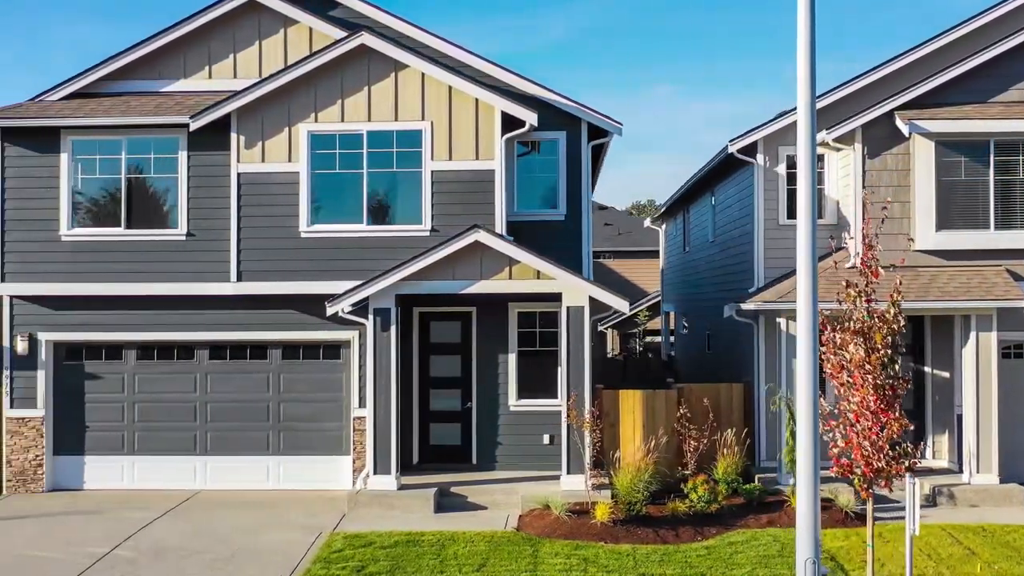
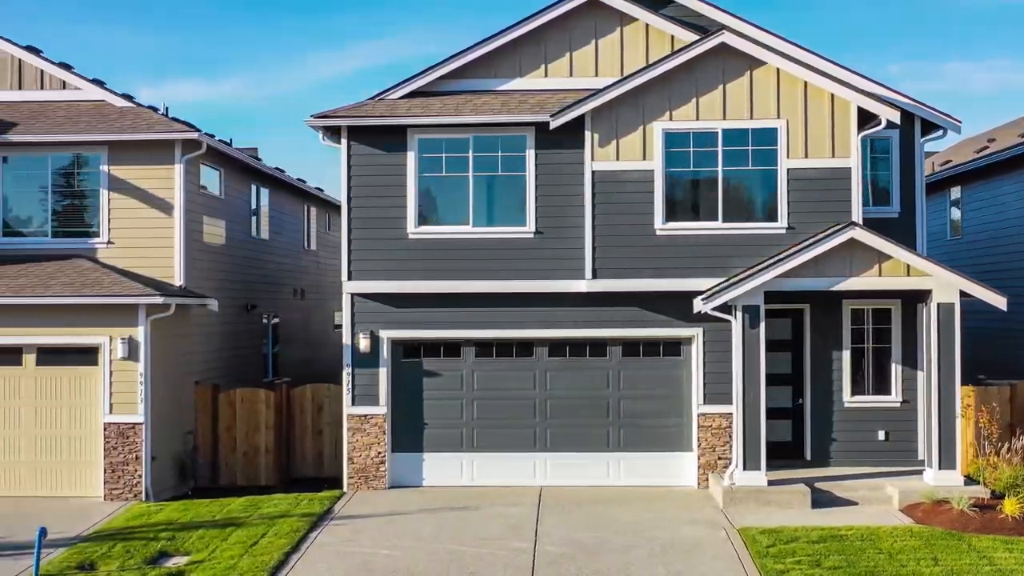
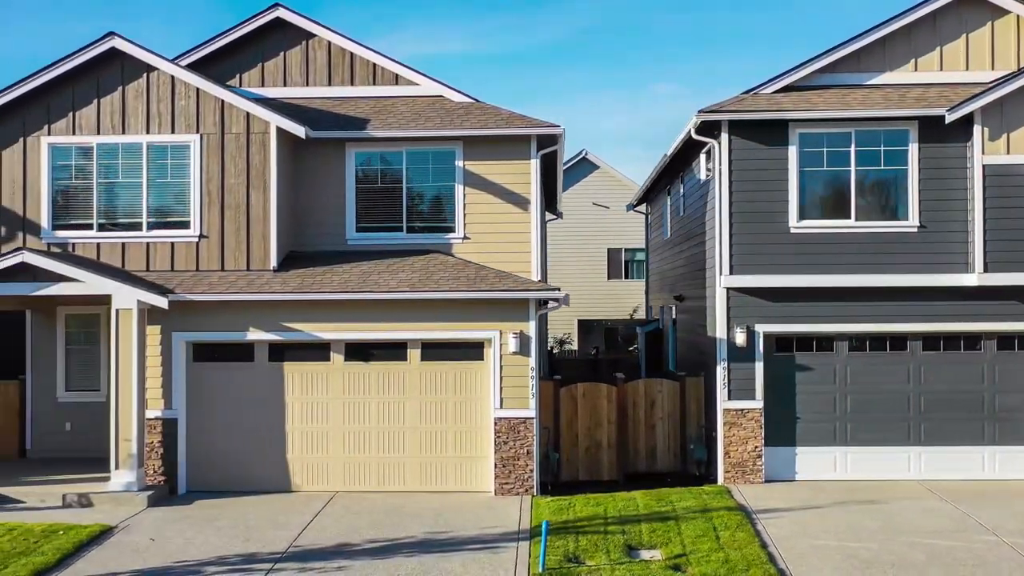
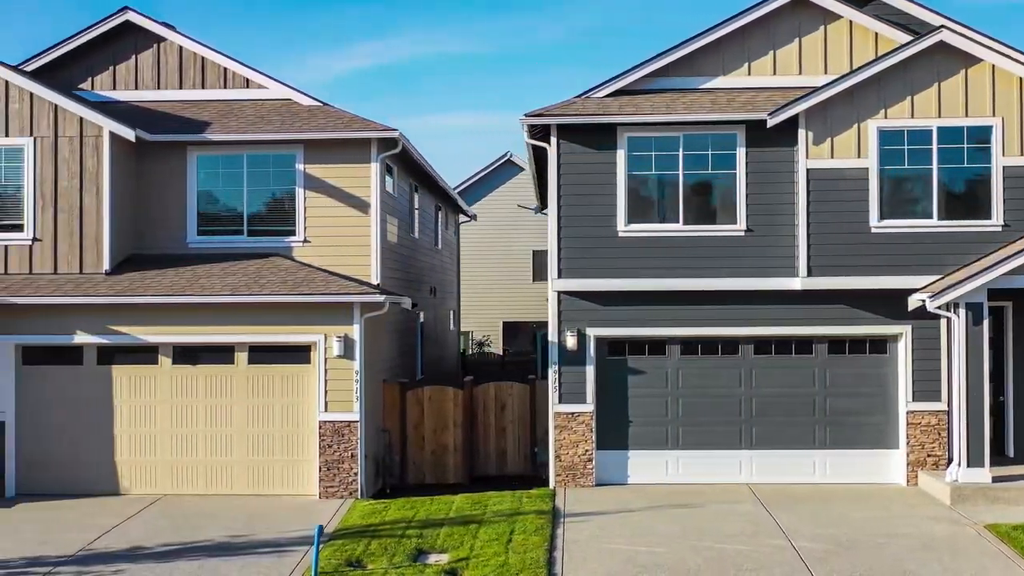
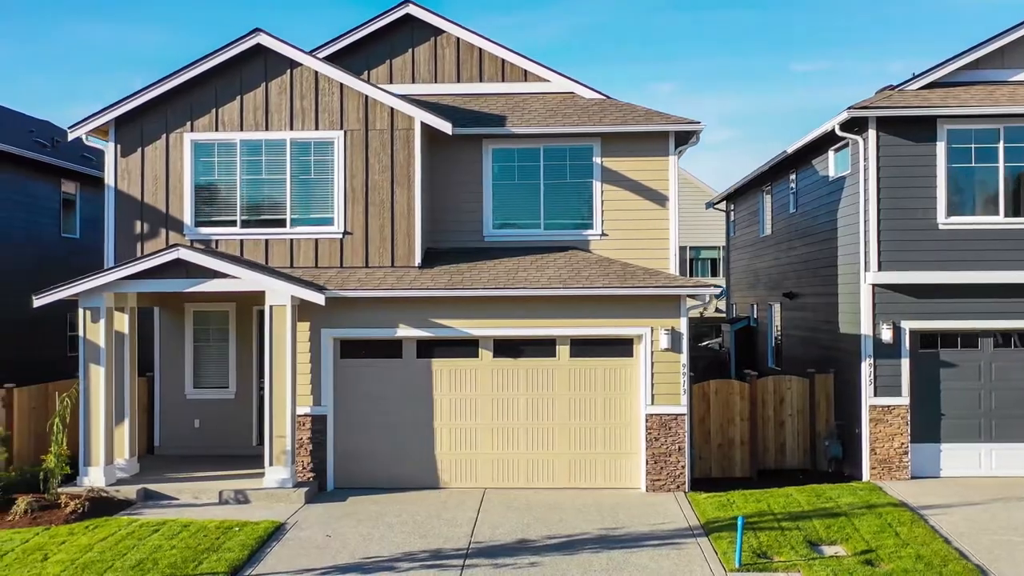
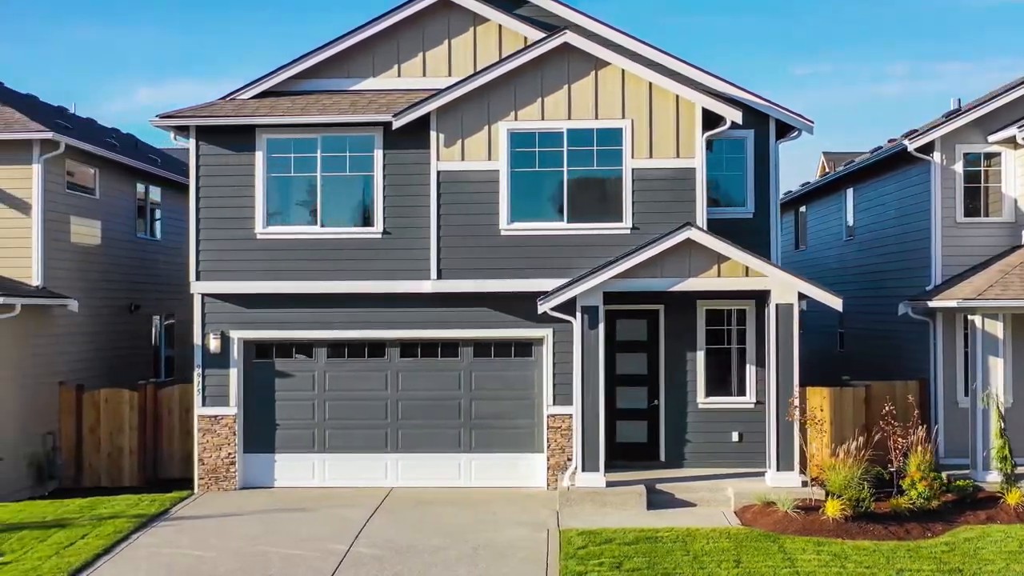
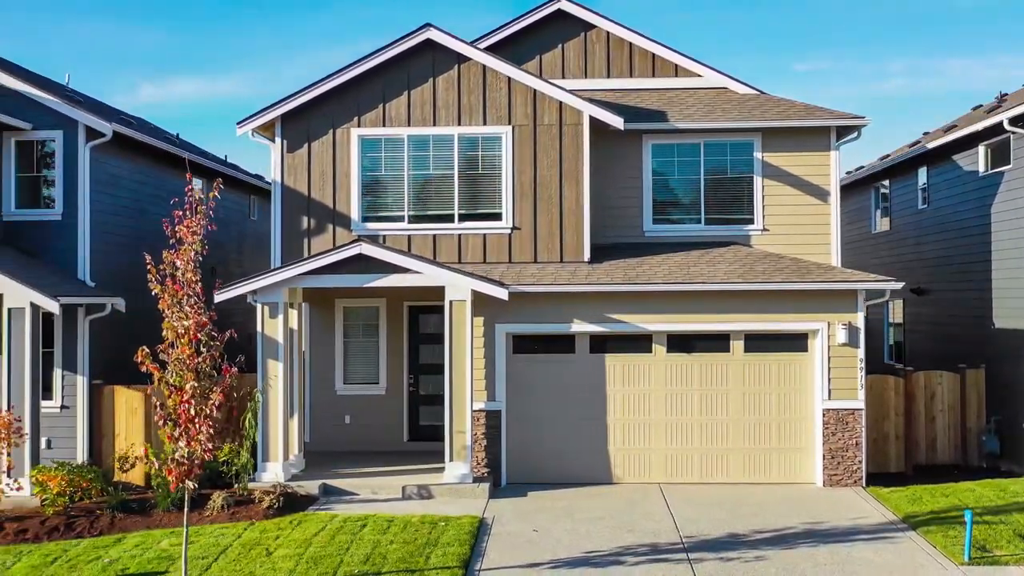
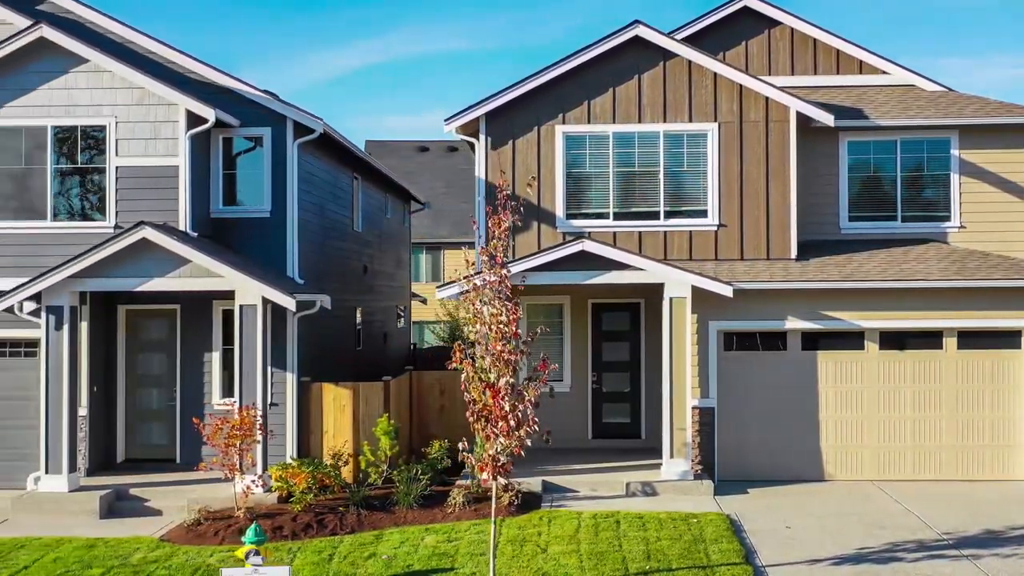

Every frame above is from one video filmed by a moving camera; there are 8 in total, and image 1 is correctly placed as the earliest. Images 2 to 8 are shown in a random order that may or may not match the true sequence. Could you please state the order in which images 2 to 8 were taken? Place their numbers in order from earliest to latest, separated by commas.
6, 2, 4, 3, 5, 7, 8
